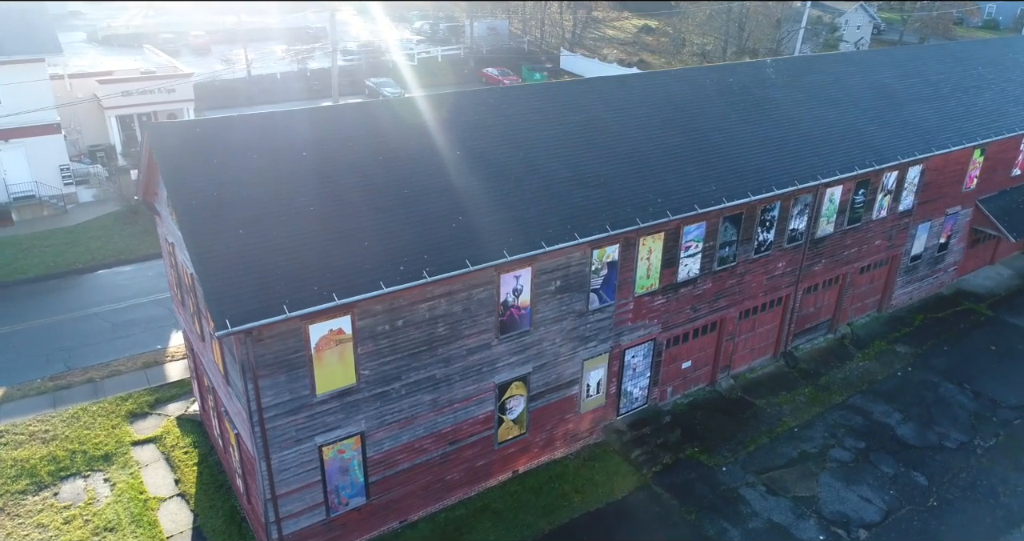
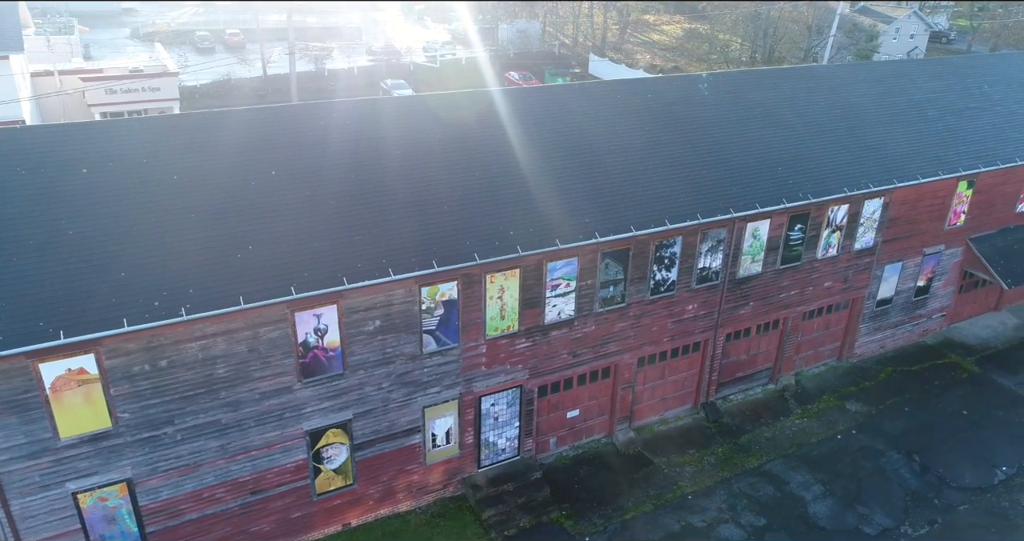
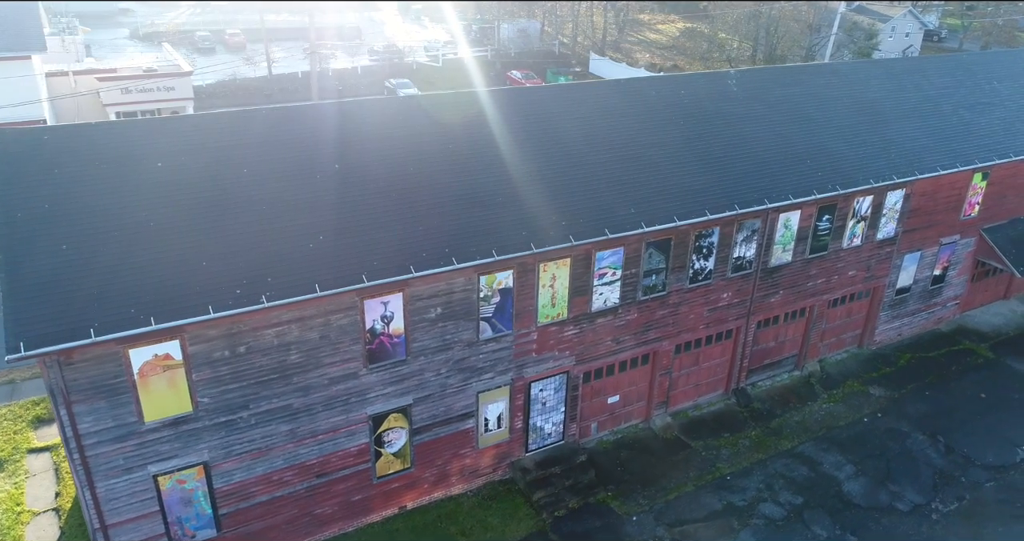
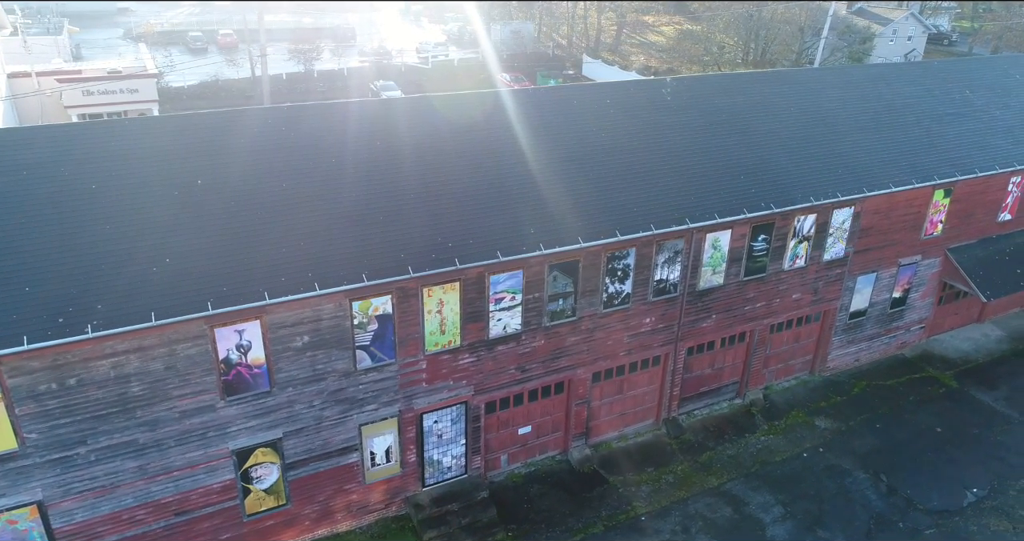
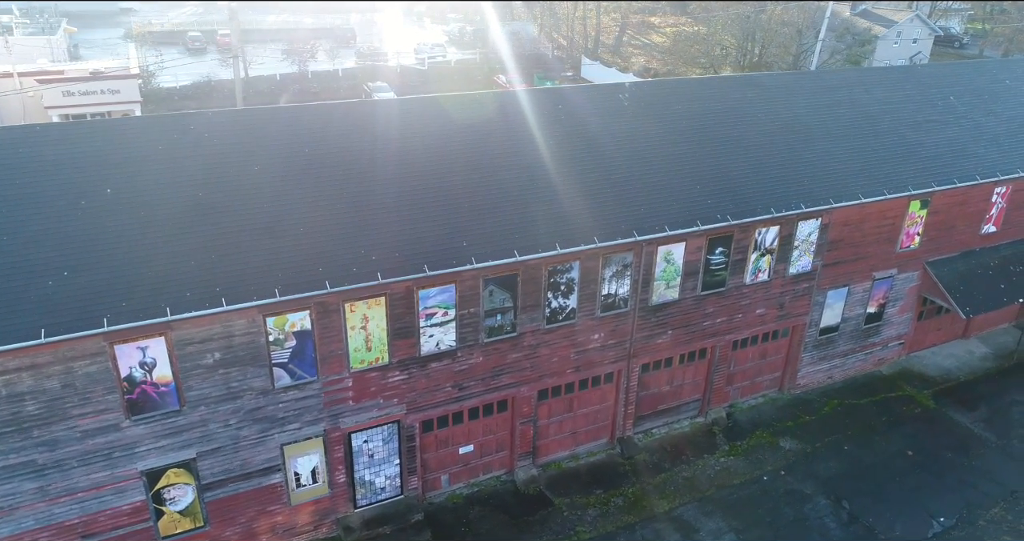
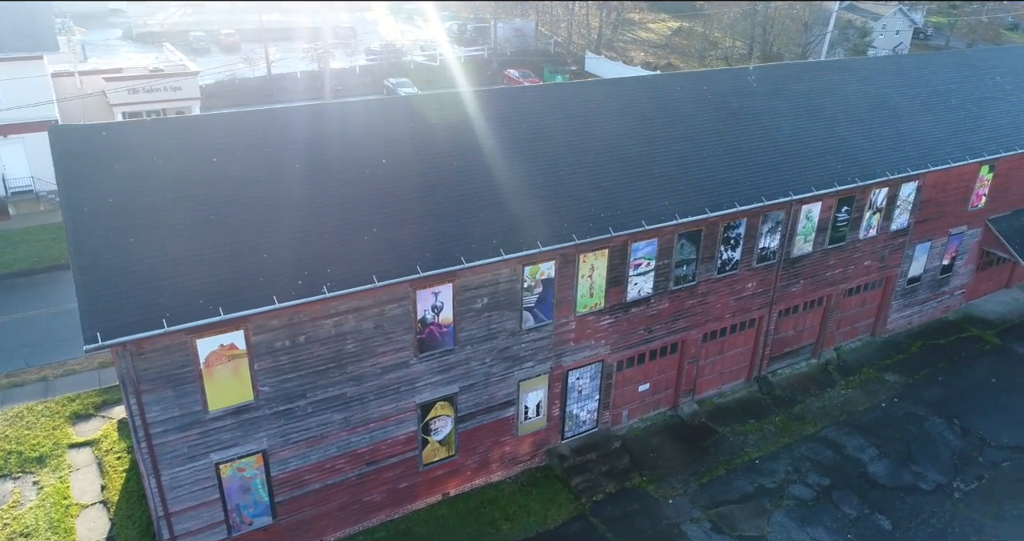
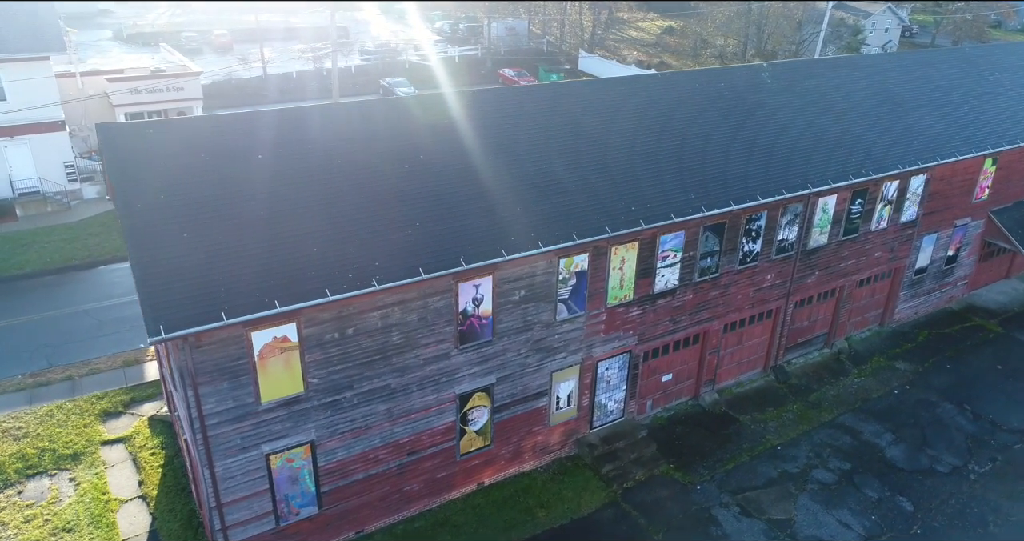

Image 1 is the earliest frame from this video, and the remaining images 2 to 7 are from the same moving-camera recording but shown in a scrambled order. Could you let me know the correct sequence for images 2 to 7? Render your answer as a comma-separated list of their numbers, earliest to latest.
7, 6, 3, 2, 4, 5
